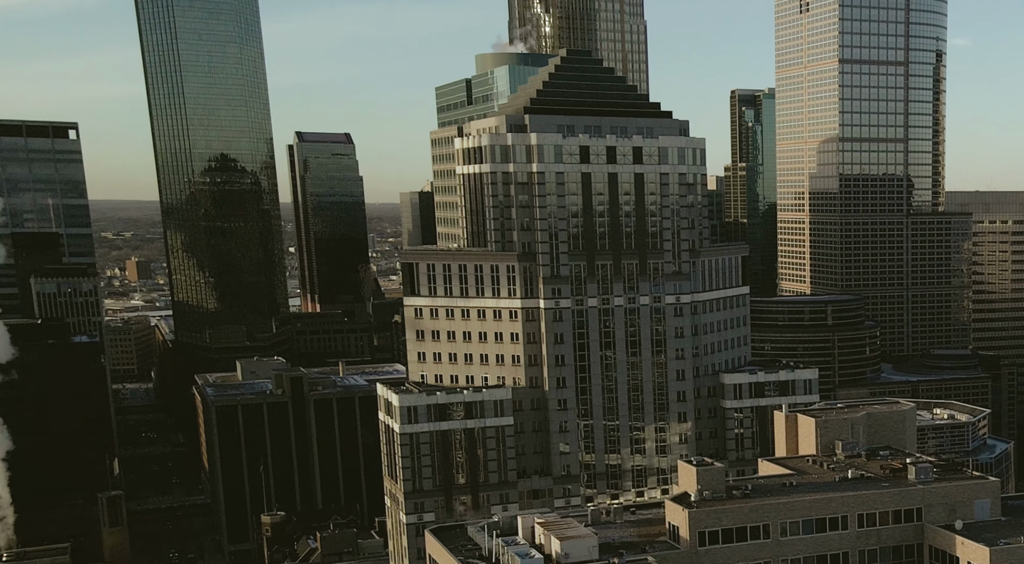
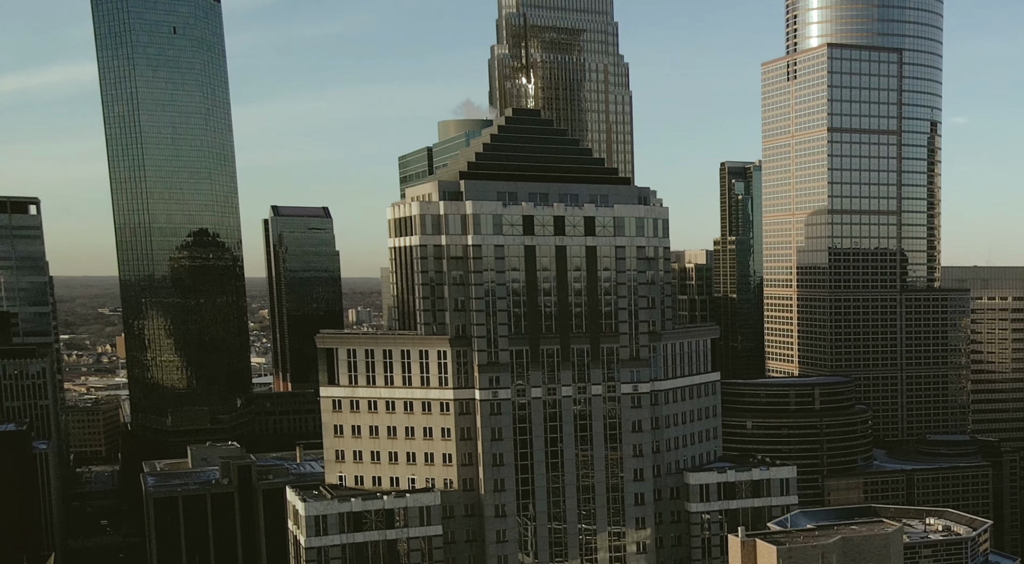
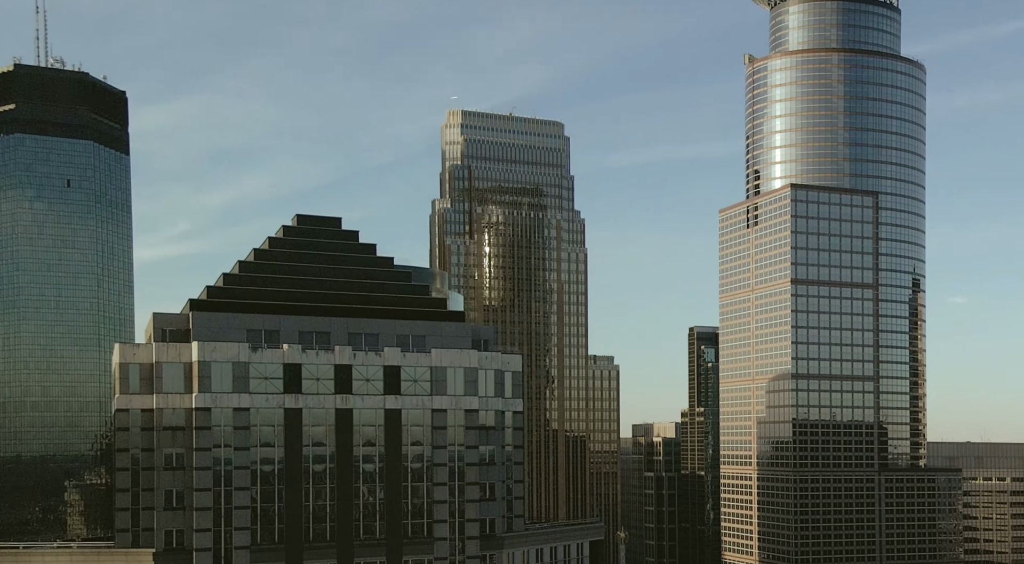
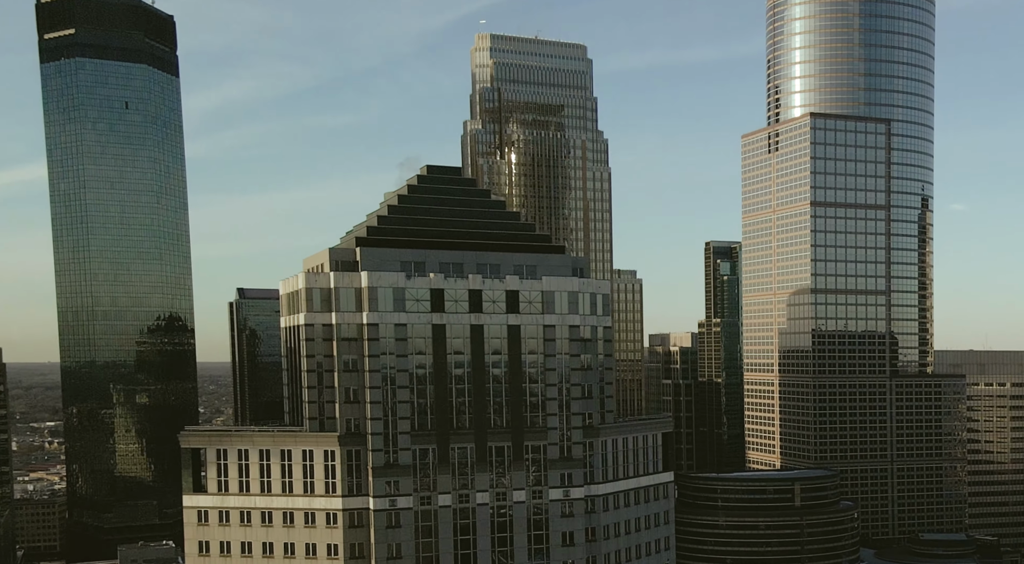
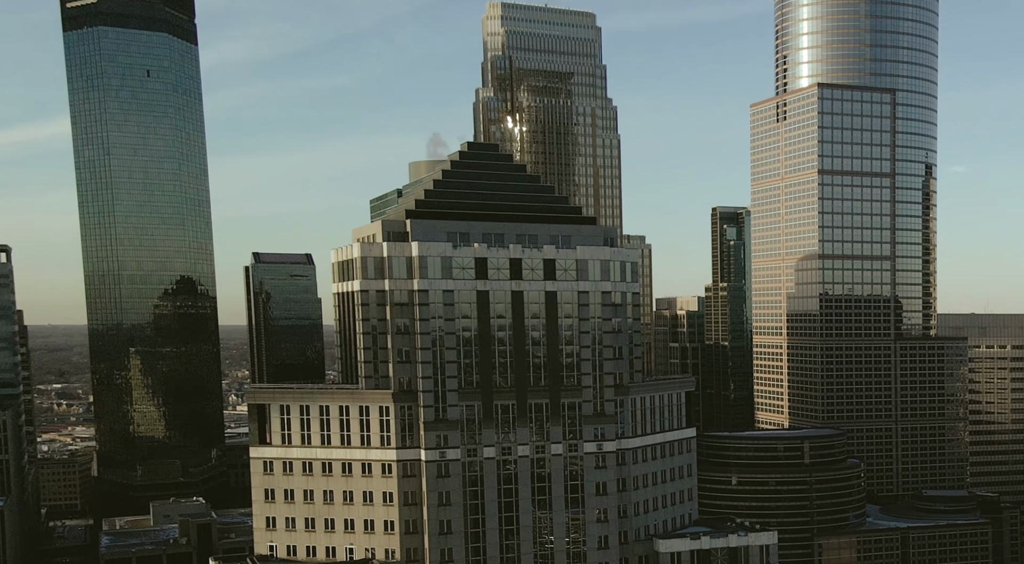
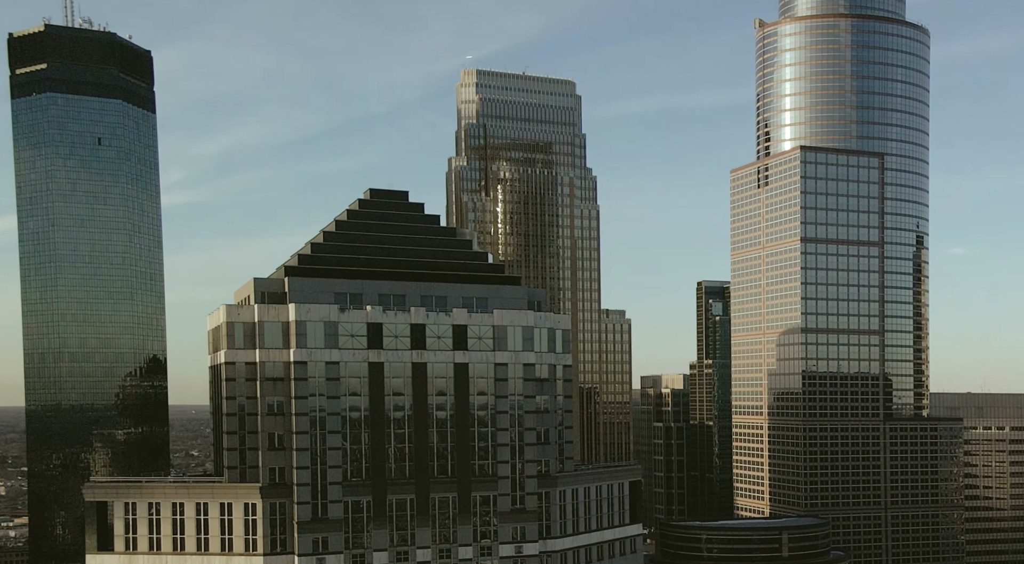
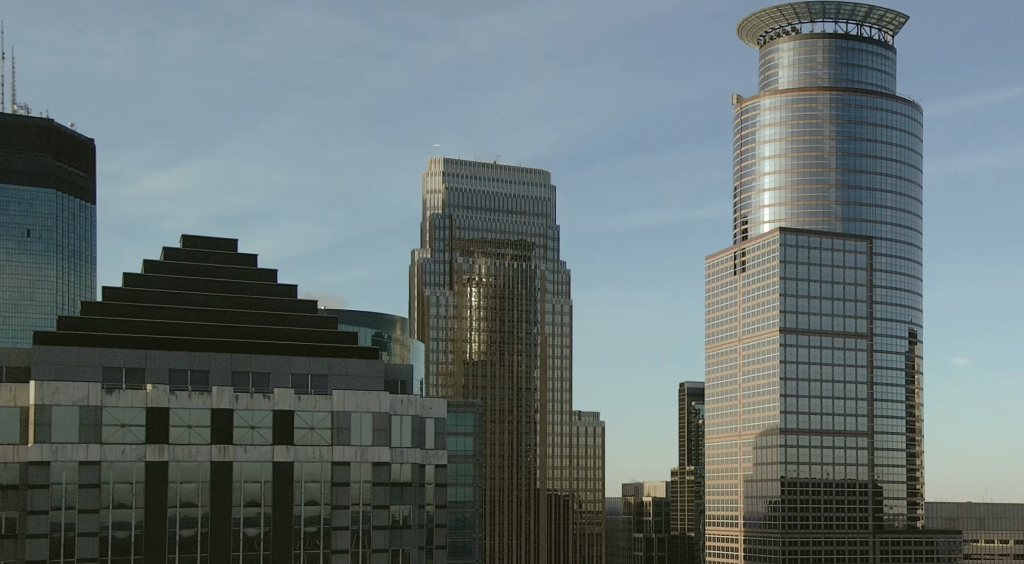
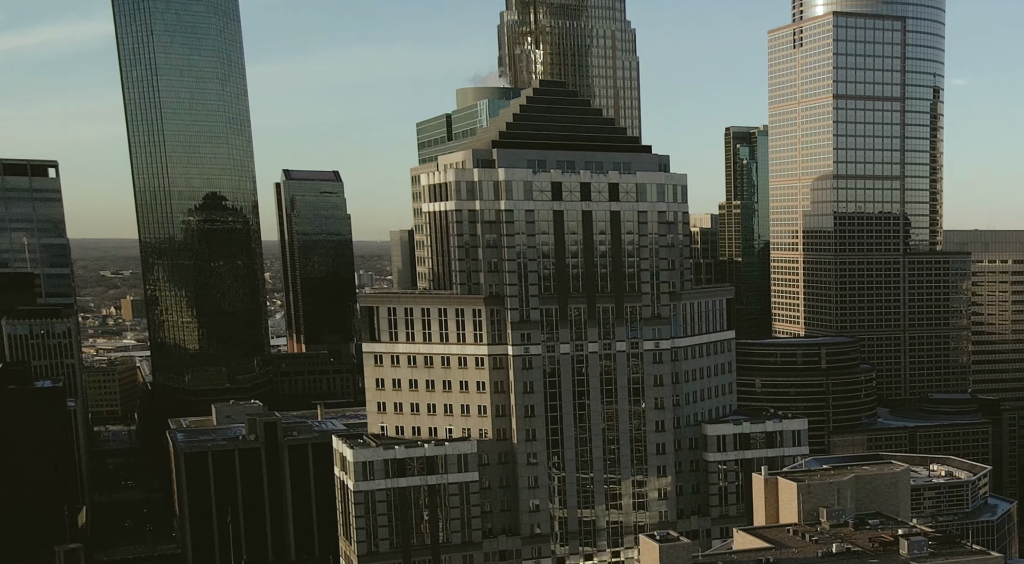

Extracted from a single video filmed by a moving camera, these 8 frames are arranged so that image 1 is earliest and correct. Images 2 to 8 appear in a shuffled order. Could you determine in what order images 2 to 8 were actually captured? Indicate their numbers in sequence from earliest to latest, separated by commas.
8, 2, 5, 4, 6, 3, 7
